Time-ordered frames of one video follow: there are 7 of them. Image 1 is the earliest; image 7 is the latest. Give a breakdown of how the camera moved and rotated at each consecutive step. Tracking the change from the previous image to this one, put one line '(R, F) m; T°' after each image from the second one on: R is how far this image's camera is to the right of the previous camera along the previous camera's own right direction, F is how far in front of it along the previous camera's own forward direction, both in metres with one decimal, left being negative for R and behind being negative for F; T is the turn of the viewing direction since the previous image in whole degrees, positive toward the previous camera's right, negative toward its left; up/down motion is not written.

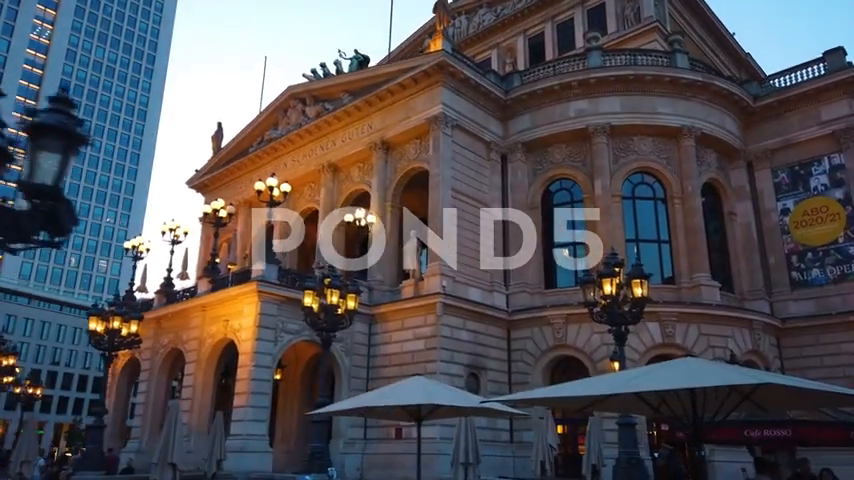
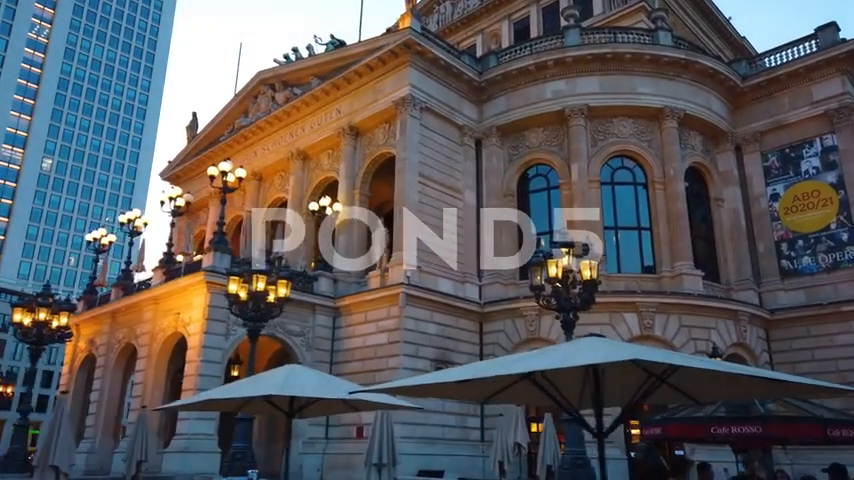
(+1.5, +1.4) m; -1°
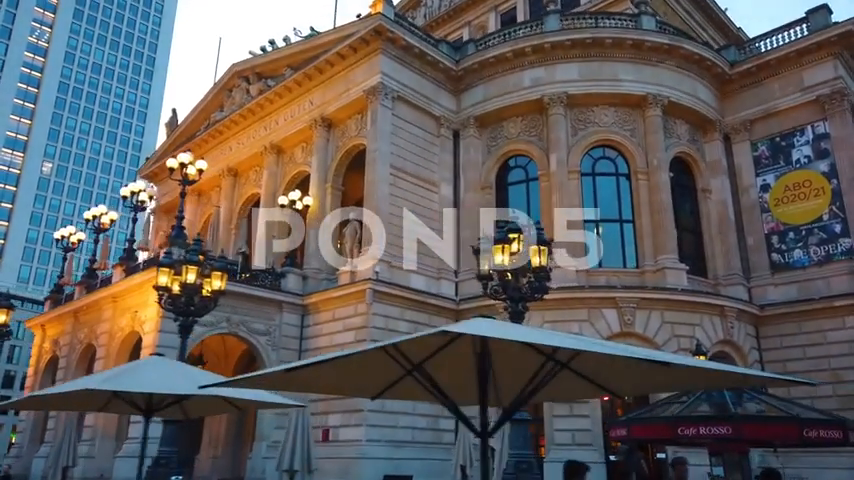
(+1.2, +1.1) m; -1°
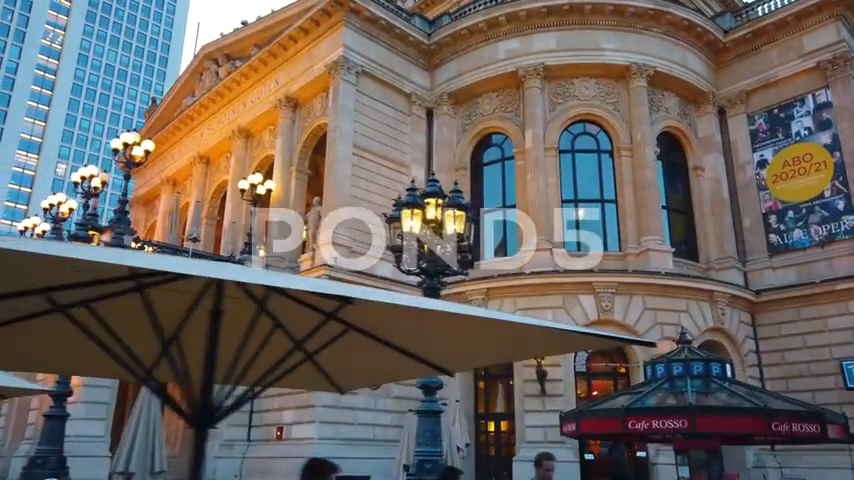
(+1.8, +1.7) m; -2°
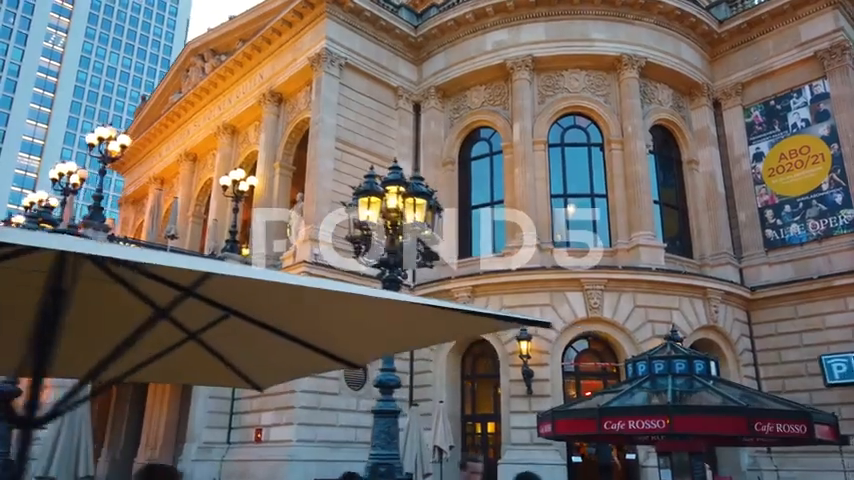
(+0.6, +0.6) m; -1°
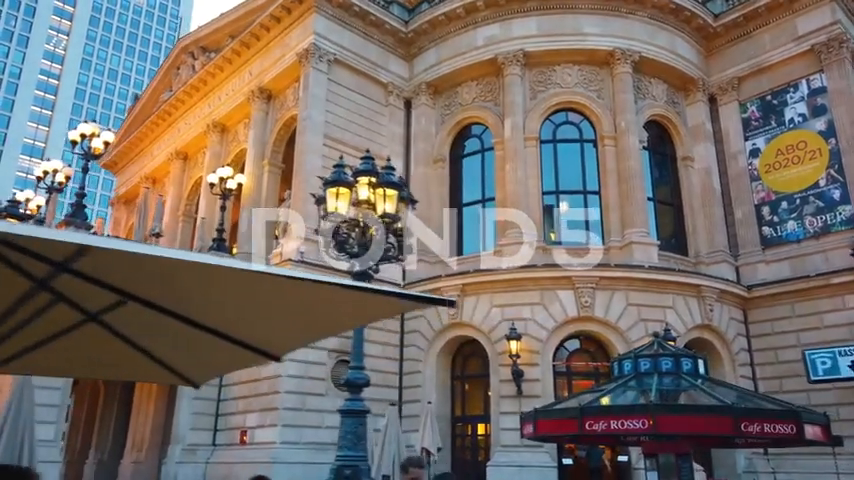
(+0.4, +0.4) m; 0°
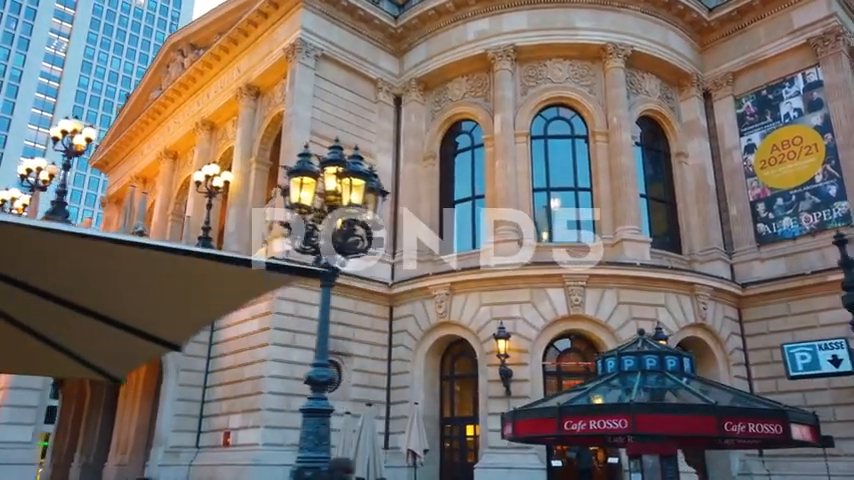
(+0.4, +0.4) m; 0°
